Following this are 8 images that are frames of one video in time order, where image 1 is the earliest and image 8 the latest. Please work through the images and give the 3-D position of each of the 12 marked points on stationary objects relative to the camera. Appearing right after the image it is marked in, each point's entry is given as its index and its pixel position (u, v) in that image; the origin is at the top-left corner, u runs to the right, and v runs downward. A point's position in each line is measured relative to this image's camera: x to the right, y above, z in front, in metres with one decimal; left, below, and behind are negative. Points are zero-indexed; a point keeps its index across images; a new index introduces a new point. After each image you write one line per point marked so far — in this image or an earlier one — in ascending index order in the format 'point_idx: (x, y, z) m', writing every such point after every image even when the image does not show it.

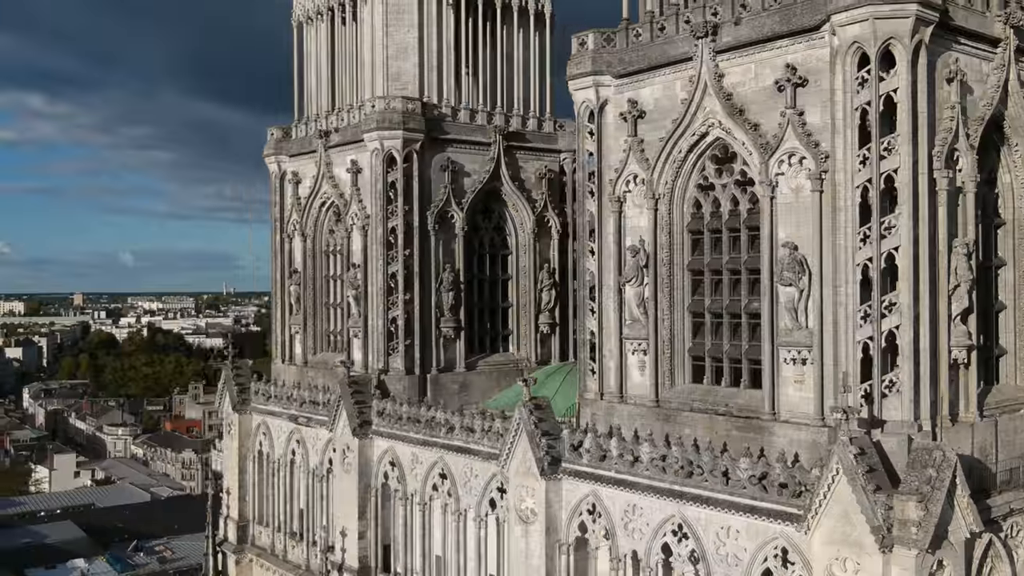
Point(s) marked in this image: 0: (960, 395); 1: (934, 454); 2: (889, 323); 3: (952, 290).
0: (+8.0, -1.9, +17.7) m
1: (+6.5, -2.5, +15.2) m
2: (+6.3, -0.6, +16.4) m
3: (+7.6, 0.0, +17.2) m
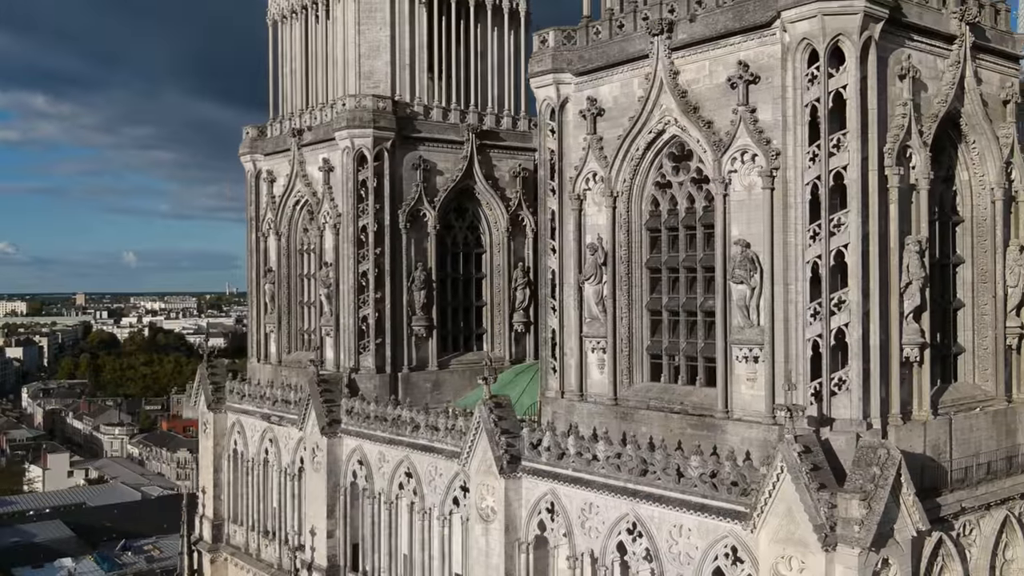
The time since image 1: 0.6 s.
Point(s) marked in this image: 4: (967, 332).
0: (+7.1, -1.9, +17.6) m
1: (+5.6, -2.5, +15.2) m
2: (+5.4, -0.5, +16.4) m
3: (+6.8, 0.0, +17.1) m
4: (+9.0, -0.9, +19.5) m
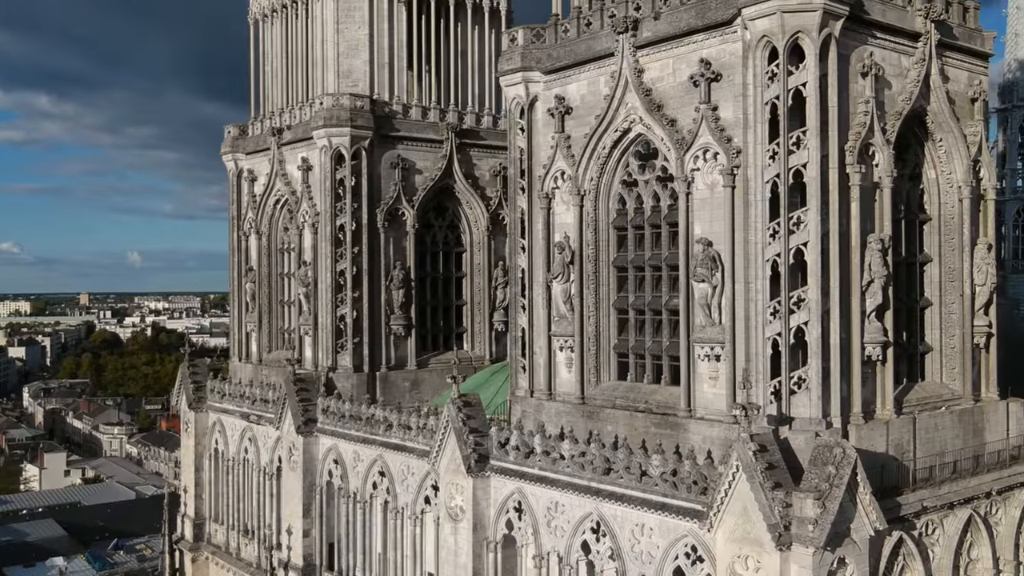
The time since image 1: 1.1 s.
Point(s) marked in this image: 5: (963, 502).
0: (+6.5, -1.8, +17.5) m
1: (+4.9, -2.5, +15.1) m
2: (+4.7, -0.5, +16.3) m
3: (+6.1, 0.0, +17.0) m
4: (+8.3, -0.8, +19.4) m
5: (+8.1, -3.8, +17.7) m
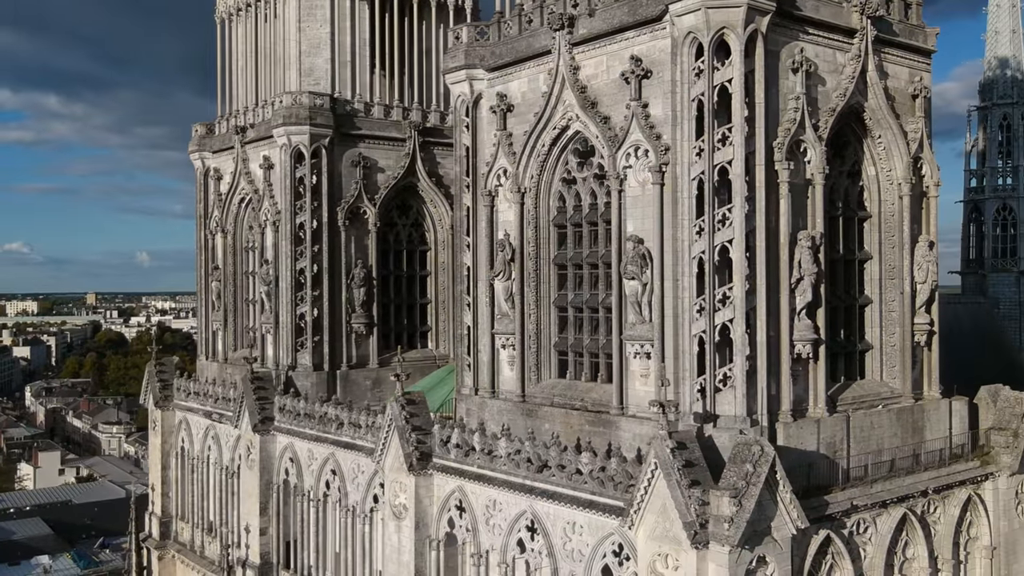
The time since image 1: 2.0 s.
0: (+5.2, -1.8, +17.4) m
1: (+3.7, -2.4, +15.0) m
2: (+3.5, -0.5, +16.2) m
3: (+4.8, +0.1, +17.0) m
4: (+7.1, -0.8, +19.3) m
5: (+6.9, -3.8, +17.6) m
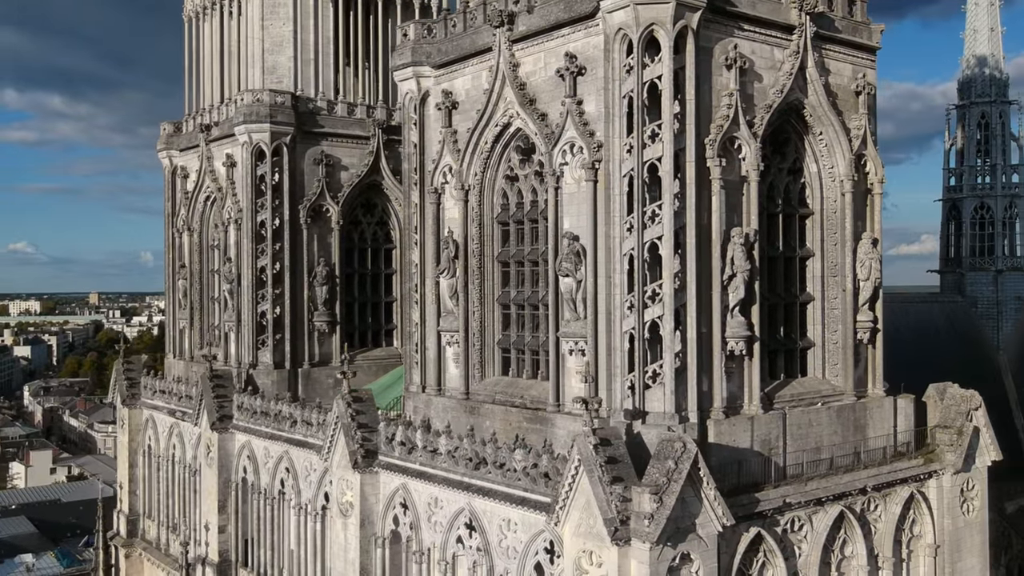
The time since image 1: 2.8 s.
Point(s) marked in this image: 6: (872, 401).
0: (+4.1, -1.7, +17.4) m
1: (+2.5, -2.4, +15.0) m
2: (+2.3, -0.4, +16.2) m
3: (+3.7, +0.1, +16.9) m
4: (+5.9, -0.7, +19.3) m
5: (+5.7, -3.7, +17.6) m
6: (+7.1, -2.2, +19.6) m
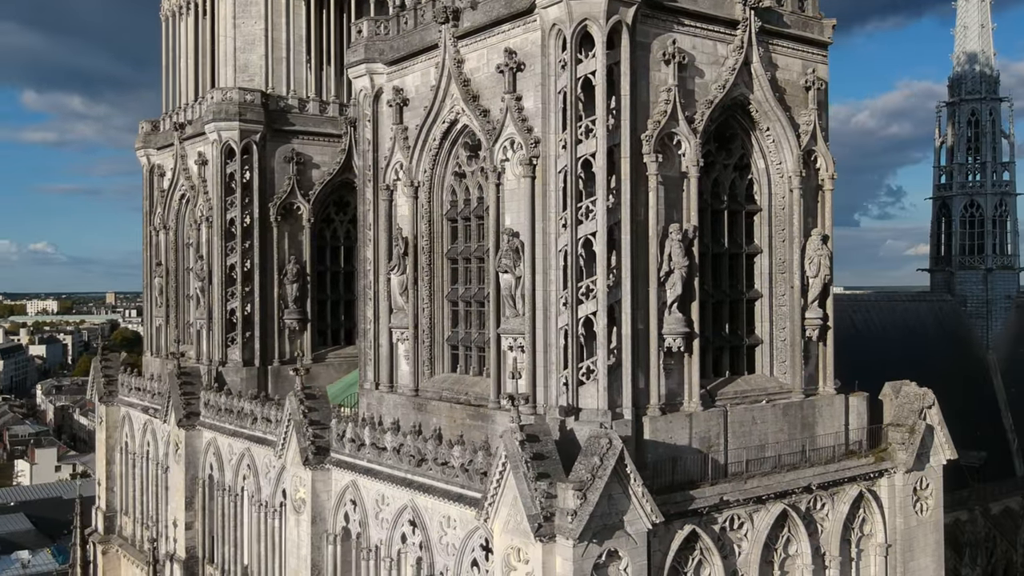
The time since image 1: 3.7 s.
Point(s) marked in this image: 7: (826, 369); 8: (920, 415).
0: (+3.0, -1.7, +17.3) m
1: (+1.4, -2.3, +14.9) m
2: (+1.2, -0.4, +16.1) m
3: (+2.6, +0.2, +16.8) m
4: (+4.9, -0.7, +19.1) m
5: (+4.6, -3.7, +17.4) m
6: (+6.1, -2.2, +19.4) m
7: (+6.2, -1.6, +19.6) m
8: (+8.2, -2.5, +19.9) m
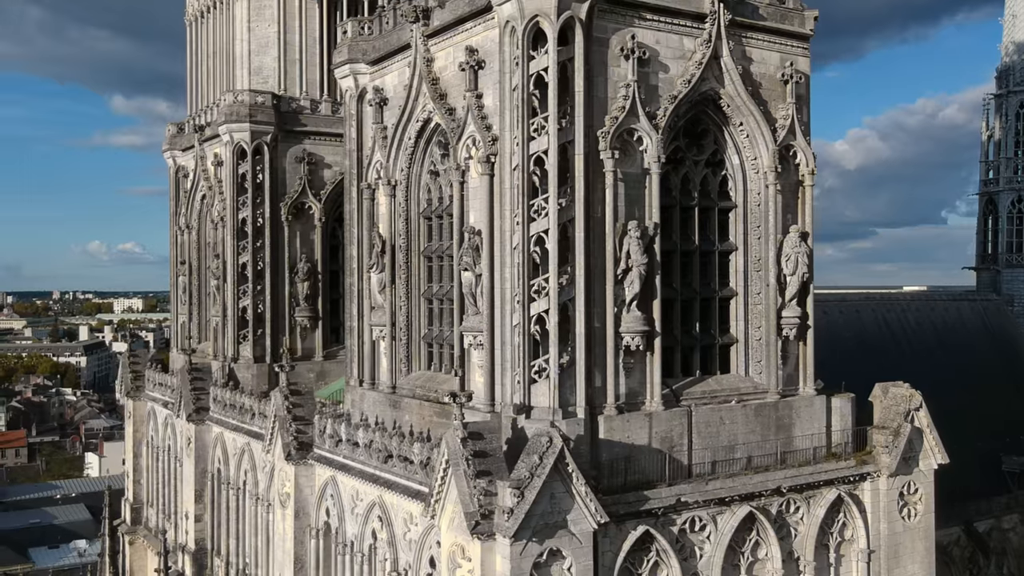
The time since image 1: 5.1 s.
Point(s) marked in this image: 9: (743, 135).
0: (+2.3, -1.6, +17.1) m
1: (+0.5, -2.3, +14.9) m
2: (+0.4, -0.3, +16.0) m
3: (+1.9, +0.2, +16.6) m
4: (+4.3, -0.6, +18.8) m
5: (+3.9, -3.6, +17.1) m
6: (+5.5, -2.1, +19.0) m
7: (+5.7, -1.6, +19.2) m
8: (+7.7, -2.5, +19.2) m
9: (+4.3, +2.9, +18.5) m
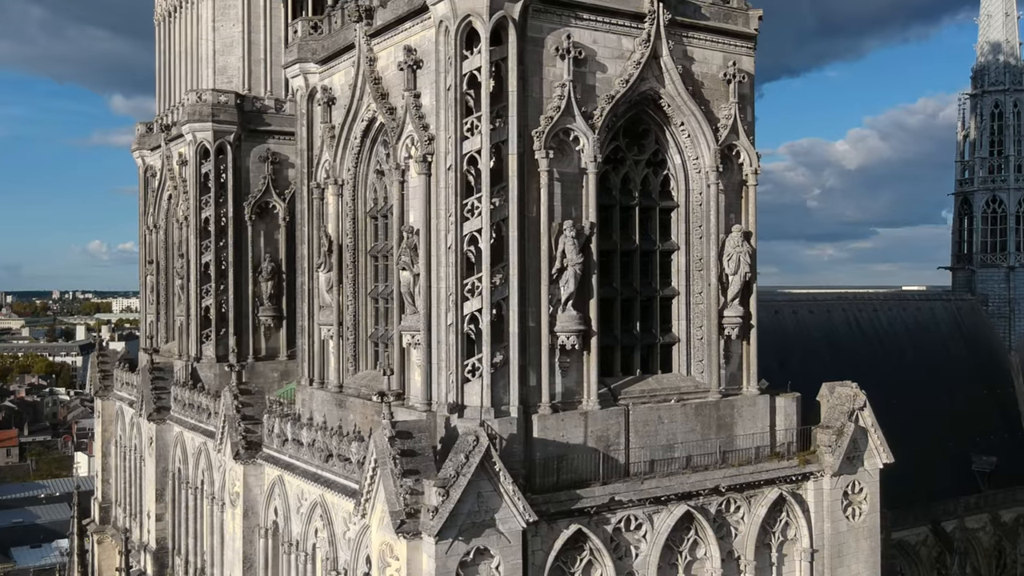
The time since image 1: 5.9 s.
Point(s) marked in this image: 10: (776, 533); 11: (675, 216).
0: (+1.2, -1.6, +17.1) m
1: (-0.6, -2.3, +14.9) m
2: (-0.7, -0.3, +16.1) m
3: (+0.8, +0.2, +16.7) m
4: (+3.2, -0.6, +18.8) m
5: (+2.8, -3.6, +17.1) m
6: (+4.4, -2.1, +19.0) m
7: (+4.6, -1.6, +19.2) m
8: (+6.6, -2.5, +19.3) m
9: (+3.2, +2.9, +18.6) m
10: (+5.0, -4.6, +18.7) m
11: (+3.1, +1.4, +18.9) m
